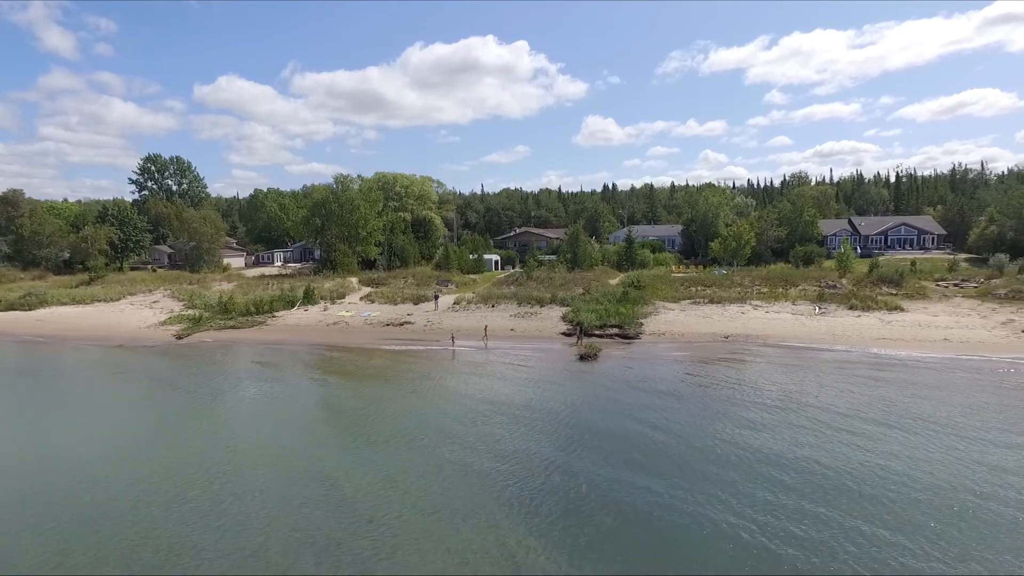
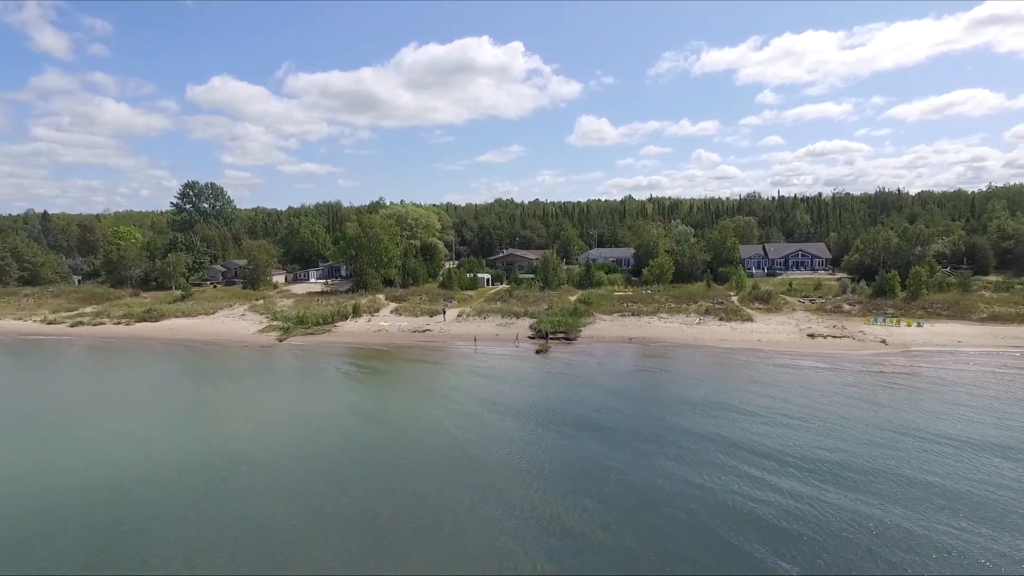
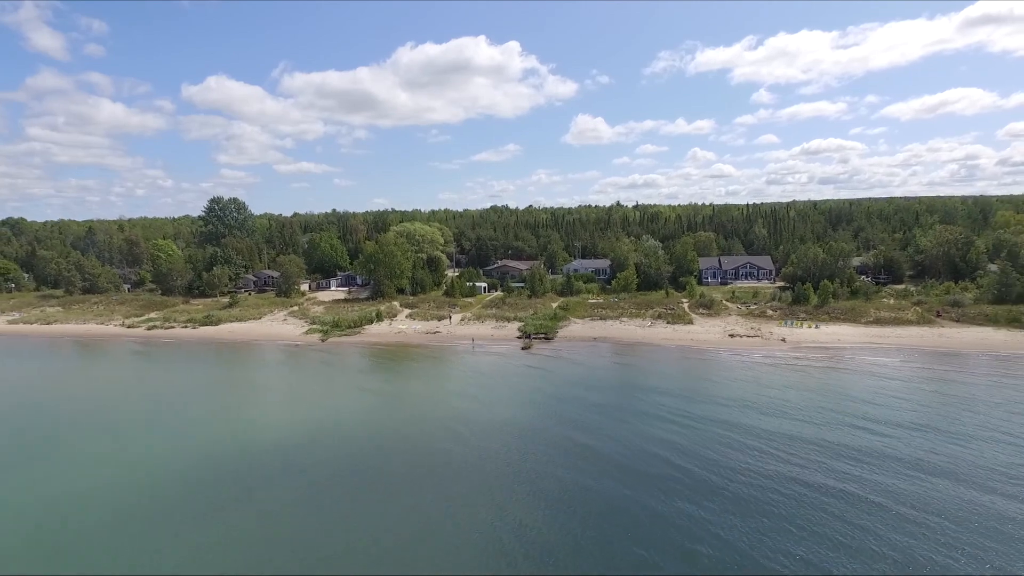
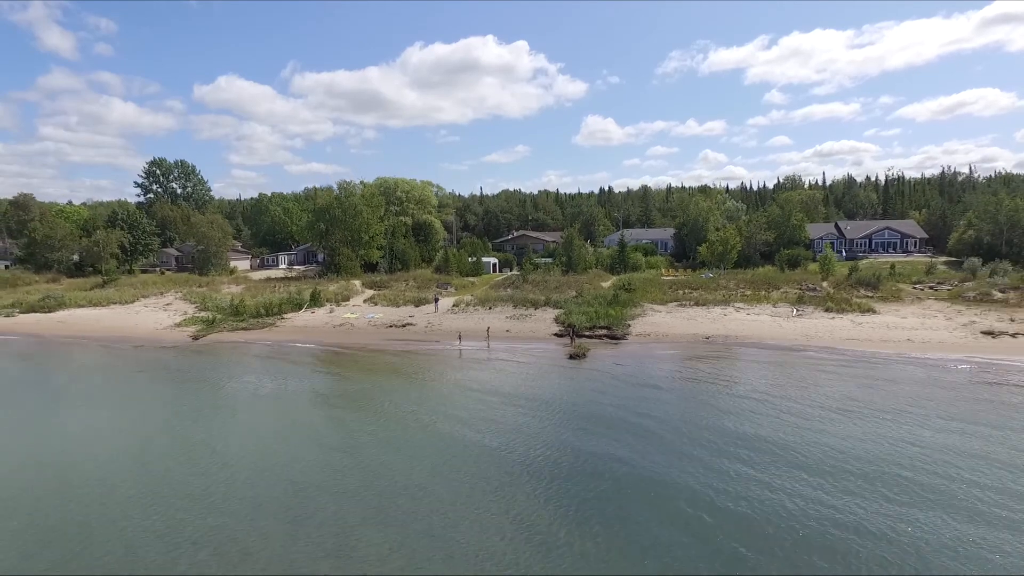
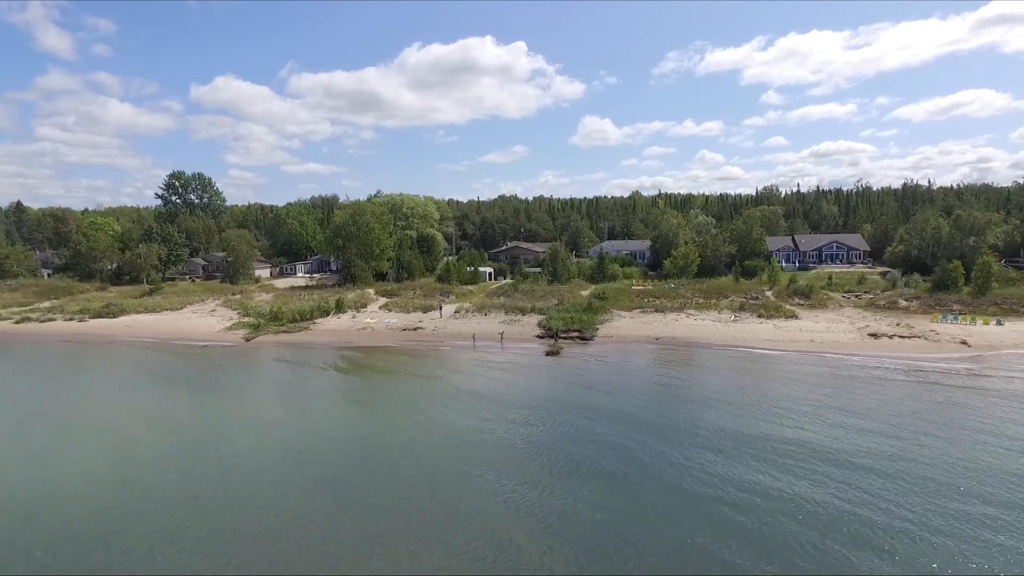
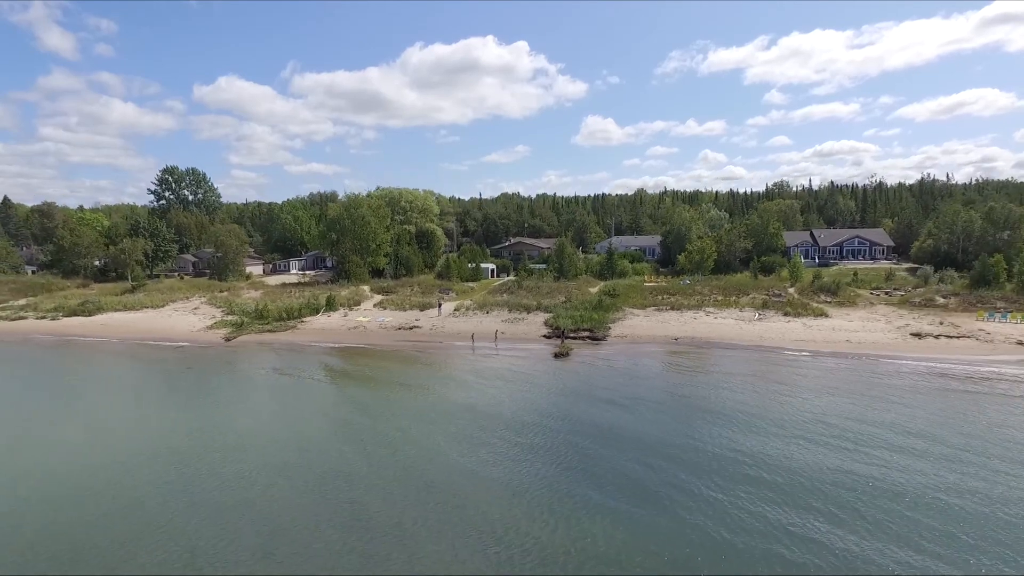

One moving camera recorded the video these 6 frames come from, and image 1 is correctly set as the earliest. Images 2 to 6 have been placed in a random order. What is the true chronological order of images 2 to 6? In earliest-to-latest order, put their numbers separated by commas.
4, 6, 5, 2, 3
